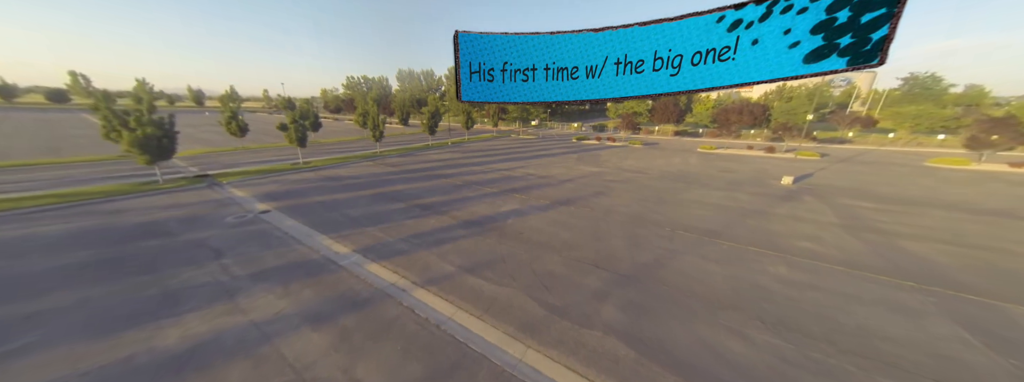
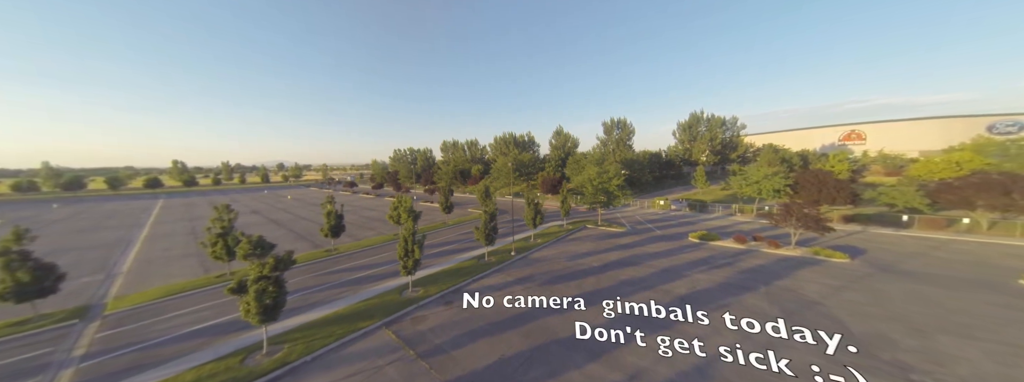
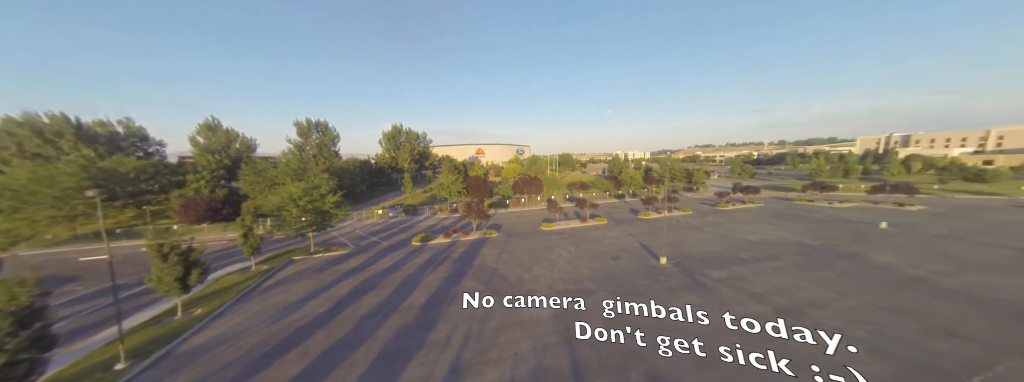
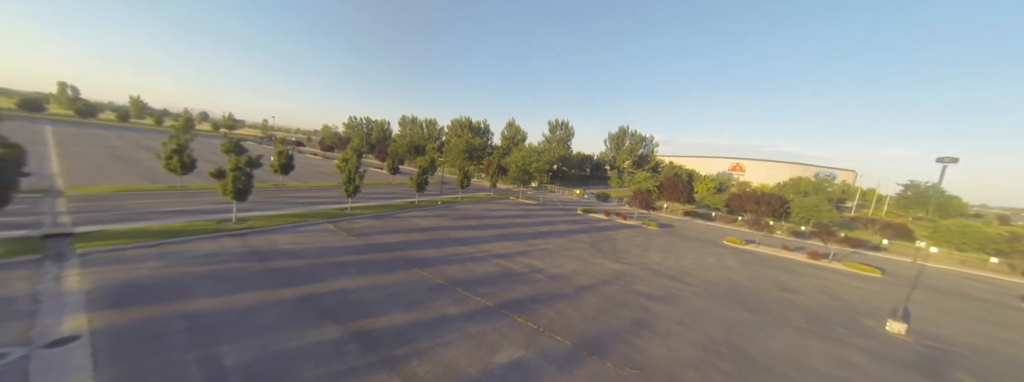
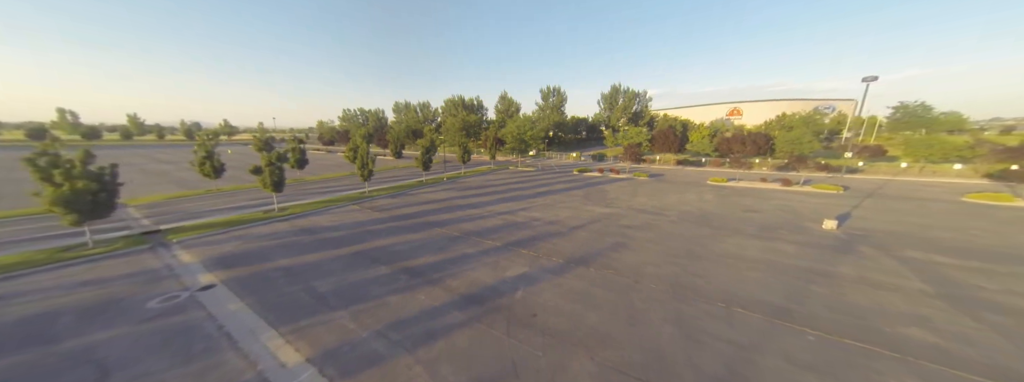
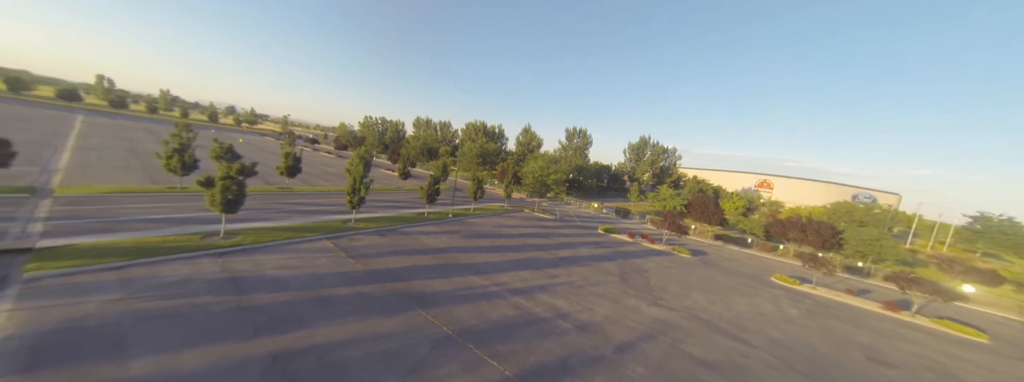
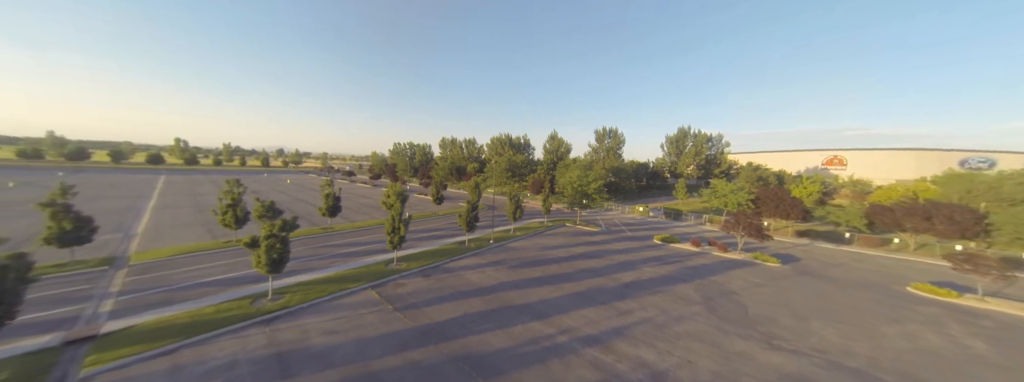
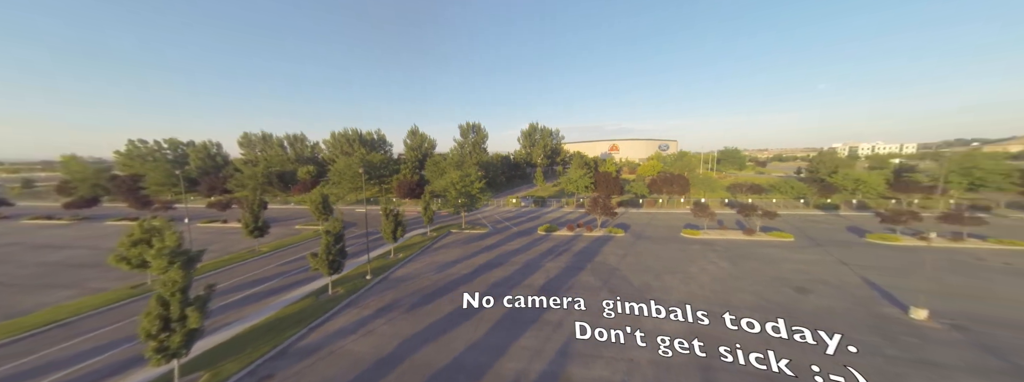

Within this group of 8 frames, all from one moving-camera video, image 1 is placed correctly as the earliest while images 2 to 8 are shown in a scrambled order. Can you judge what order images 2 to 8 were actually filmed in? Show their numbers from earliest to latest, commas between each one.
5, 4, 6, 7, 2, 8, 3
